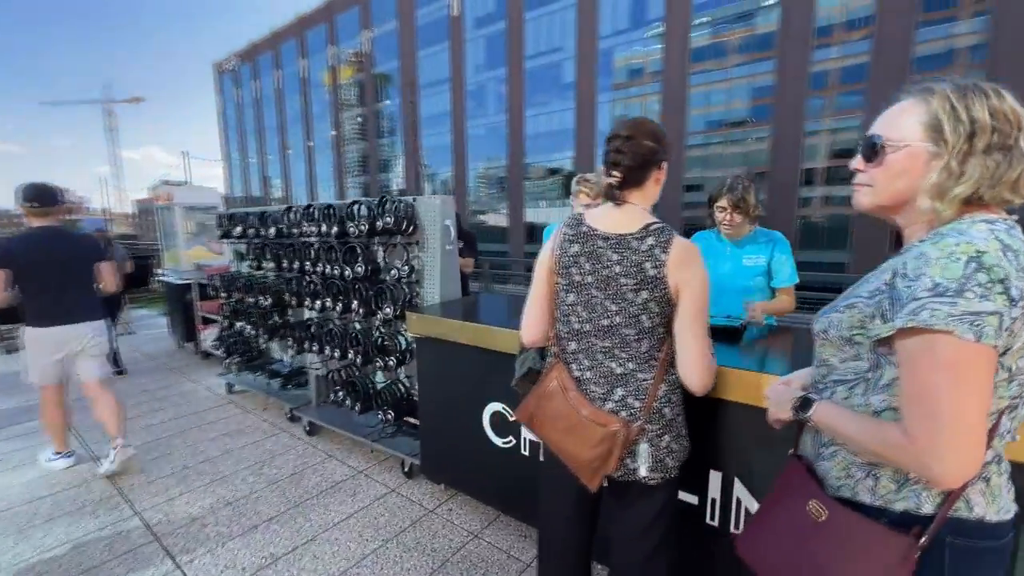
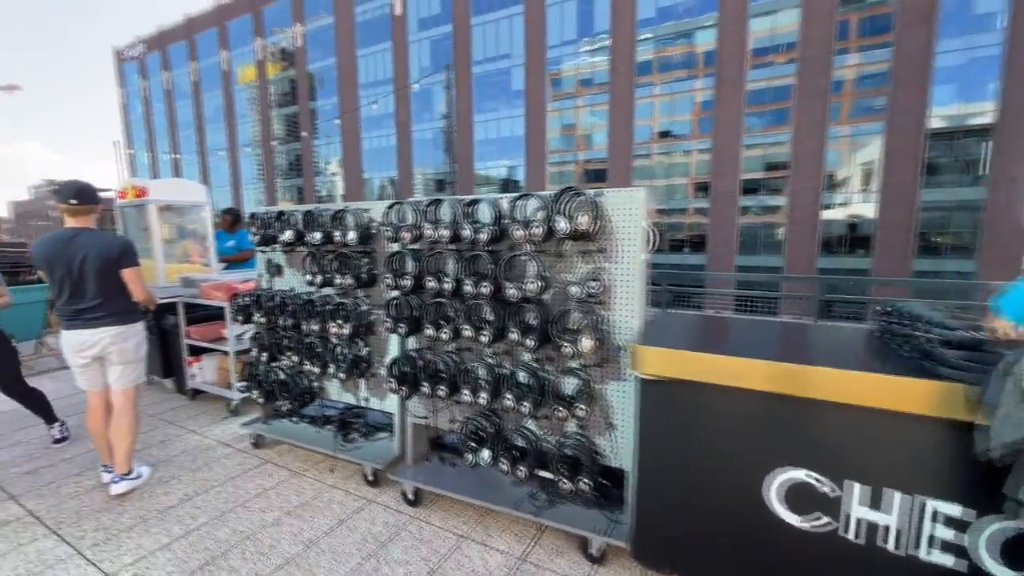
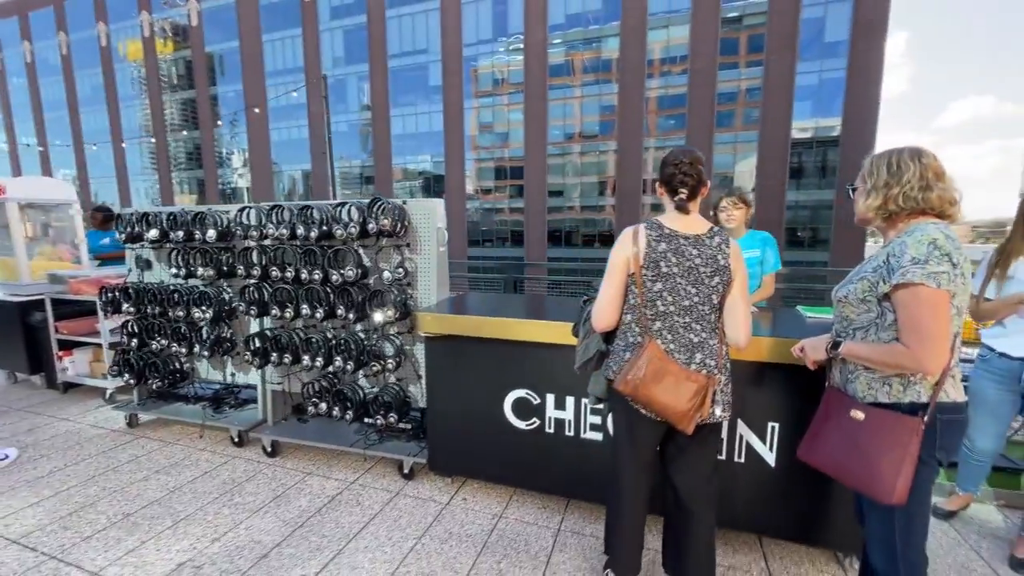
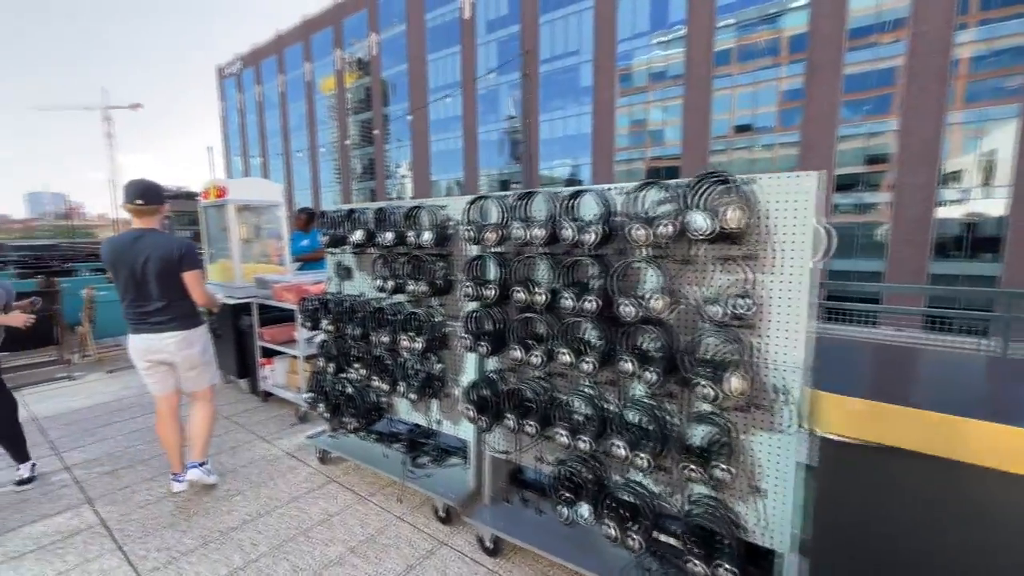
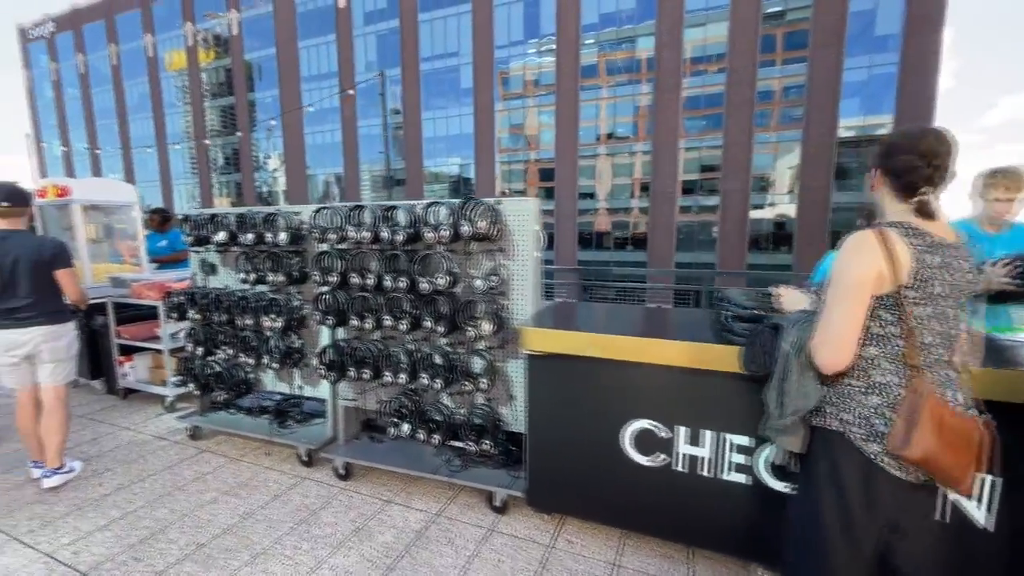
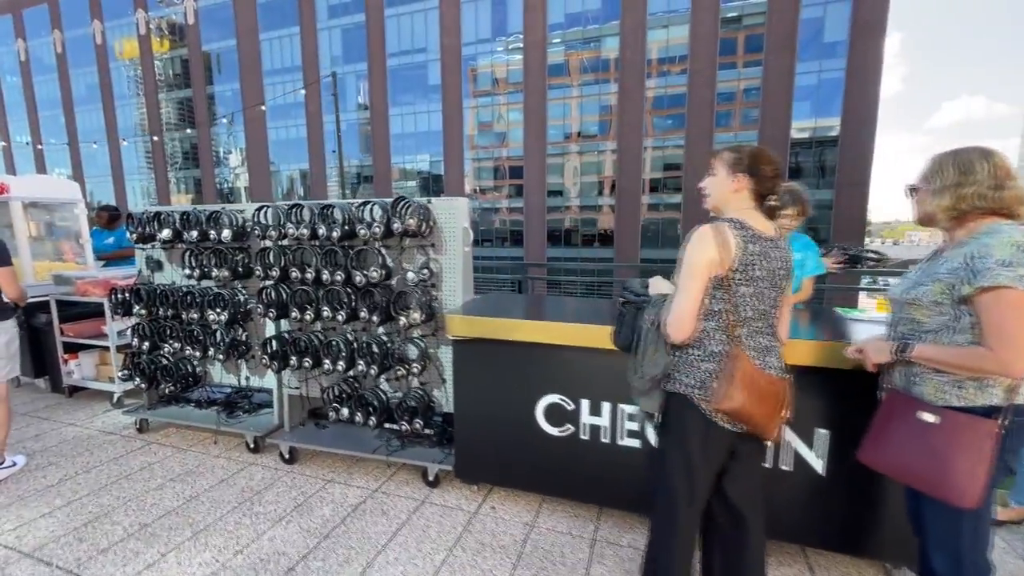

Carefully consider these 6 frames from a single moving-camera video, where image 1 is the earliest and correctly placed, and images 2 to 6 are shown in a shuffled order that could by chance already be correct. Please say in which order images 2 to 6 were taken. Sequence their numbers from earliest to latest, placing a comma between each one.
3, 6, 5, 2, 4
